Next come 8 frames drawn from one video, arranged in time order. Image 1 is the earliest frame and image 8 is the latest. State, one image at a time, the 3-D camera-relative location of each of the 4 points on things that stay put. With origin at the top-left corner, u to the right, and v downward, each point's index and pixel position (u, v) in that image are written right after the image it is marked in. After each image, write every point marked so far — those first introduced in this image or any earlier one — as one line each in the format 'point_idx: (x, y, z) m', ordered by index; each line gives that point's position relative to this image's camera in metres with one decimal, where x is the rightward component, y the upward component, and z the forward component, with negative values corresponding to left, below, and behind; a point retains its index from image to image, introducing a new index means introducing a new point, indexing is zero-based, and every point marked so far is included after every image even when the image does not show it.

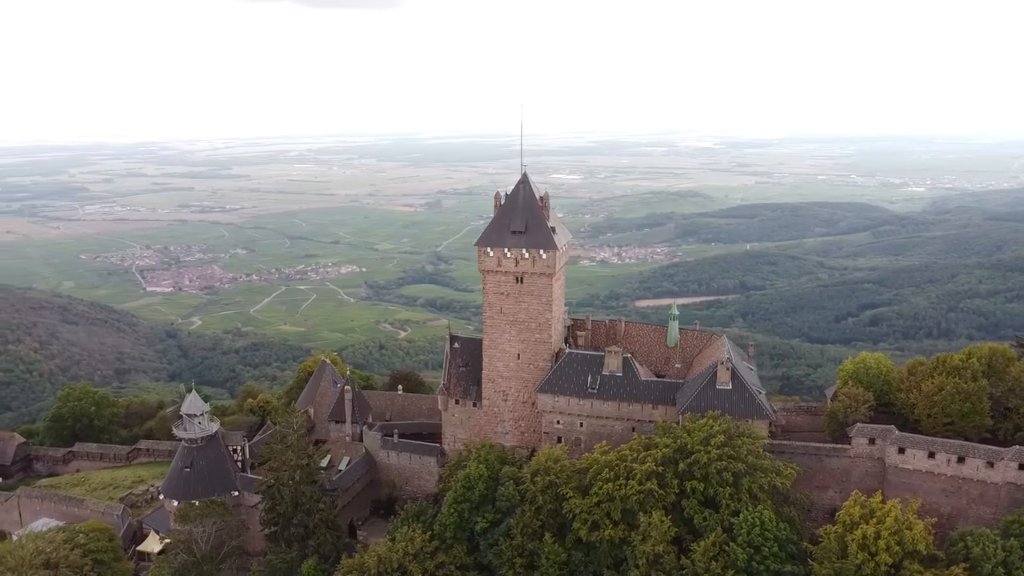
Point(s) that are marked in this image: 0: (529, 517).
0: (+0.4, -6.2, +19.4) m
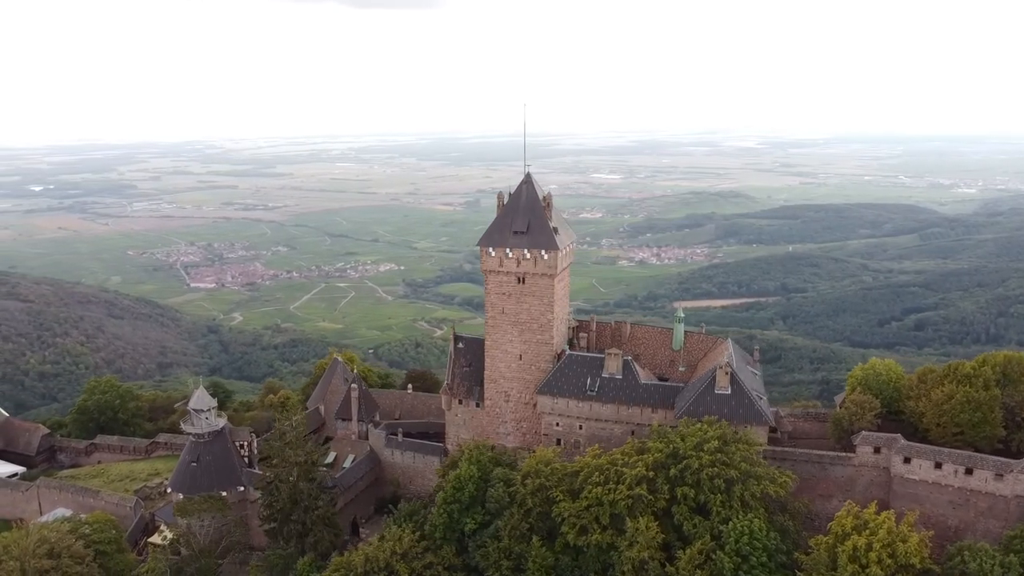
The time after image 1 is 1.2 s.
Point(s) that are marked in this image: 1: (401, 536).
0: (+0.1, -6.2, +19.2) m
1: (-3.1, -6.8, +19.8) m
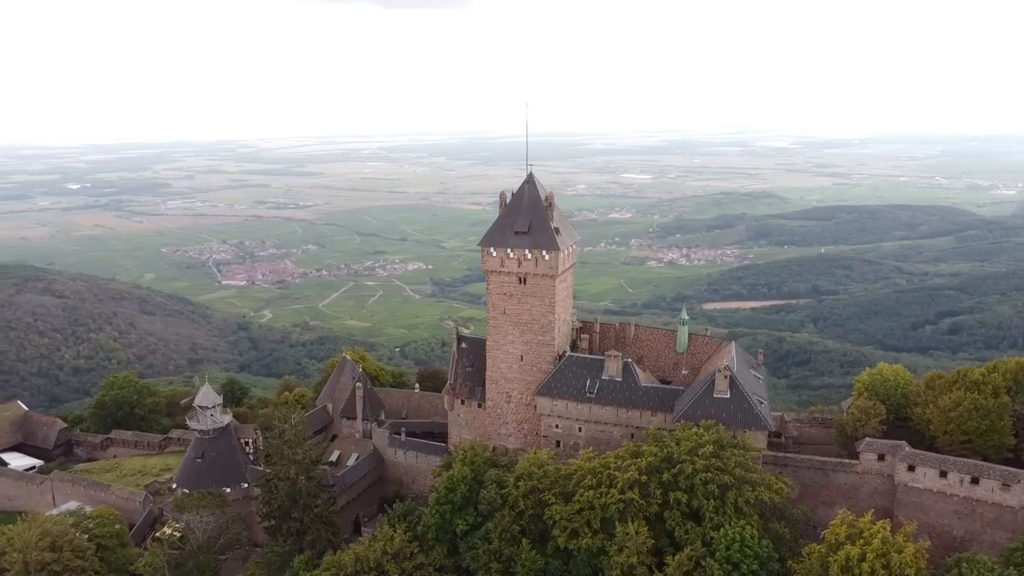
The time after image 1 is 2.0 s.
0: (-0.1, -6.2, +19.1) m
1: (-3.3, -6.8, +19.8) m
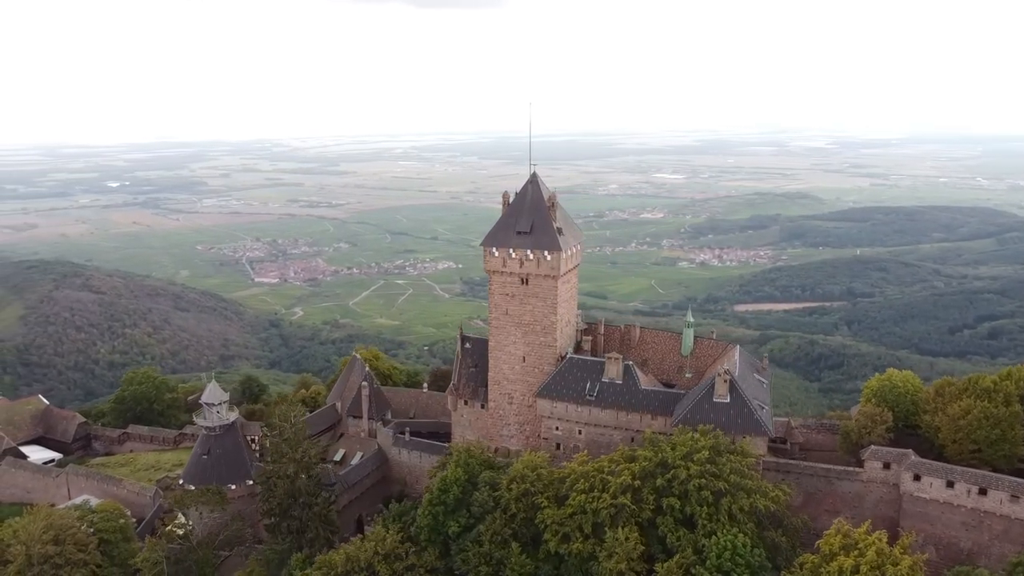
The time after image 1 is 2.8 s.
0: (-0.4, -6.2, +18.9) m
1: (-3.5, -6.8, +19.7) m
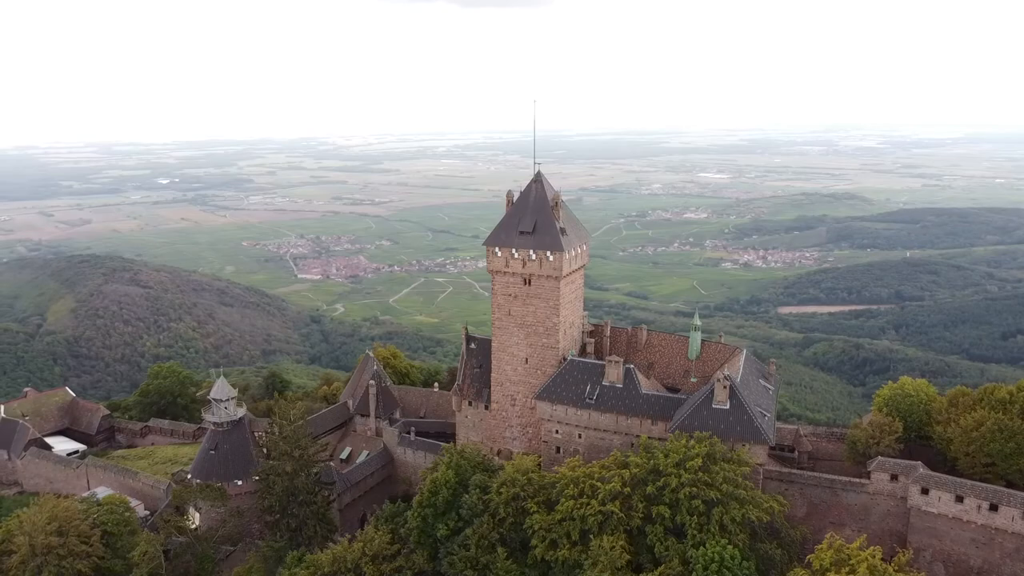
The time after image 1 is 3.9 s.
0: (-0.7, -6.2, +18.6) m
1: (-3.8, -6.8, +19.6) m
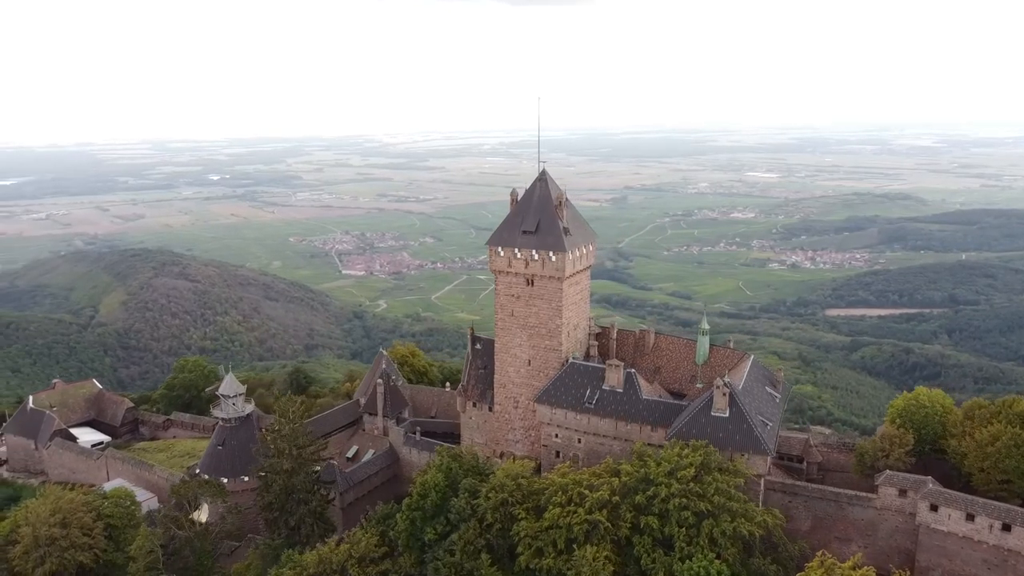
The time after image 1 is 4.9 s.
0: (-1.0, -6.3, +18.3) m
1: (-4.0, -6.8, +19.4) m
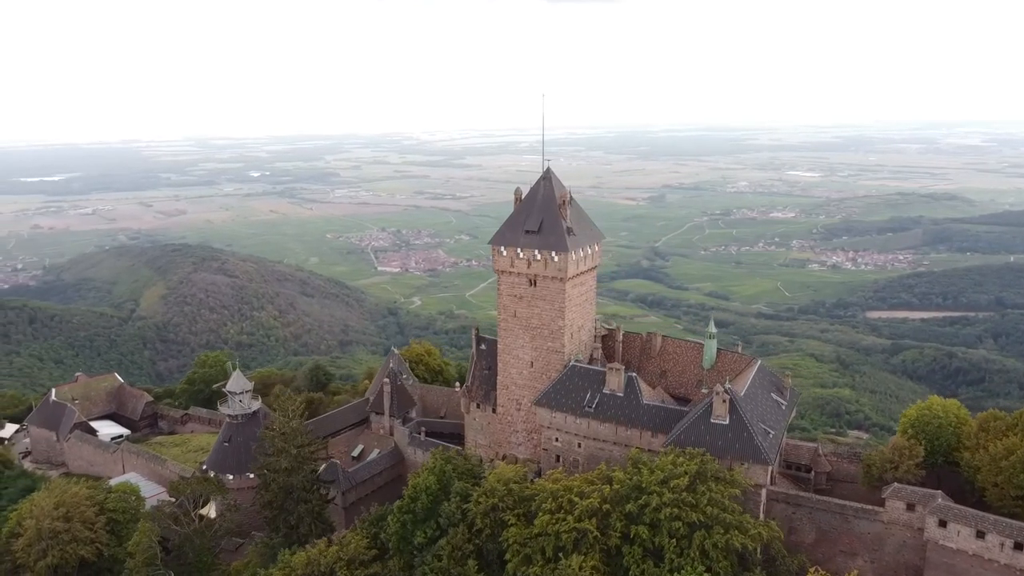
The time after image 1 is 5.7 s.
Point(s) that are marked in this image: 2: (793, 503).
0: (-1.3, -6.3, +17.9) m
1: (-4.3, -6.8, +19.2) m
2: (+7.7, -5.9, +19.8) m
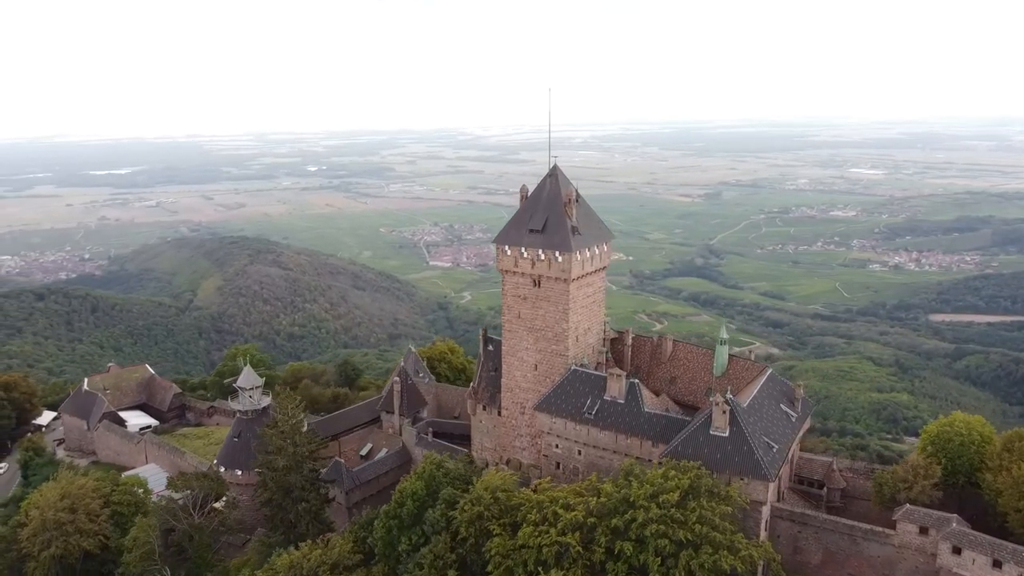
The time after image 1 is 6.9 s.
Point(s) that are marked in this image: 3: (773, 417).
0: (-1.6, -6.3, +17.4) m
1: (-4.6, -6.7, +18.8) m
2: (+7.5, -6.1, +18.7) m
3: (+7.3, -3.5, +19.9) m
